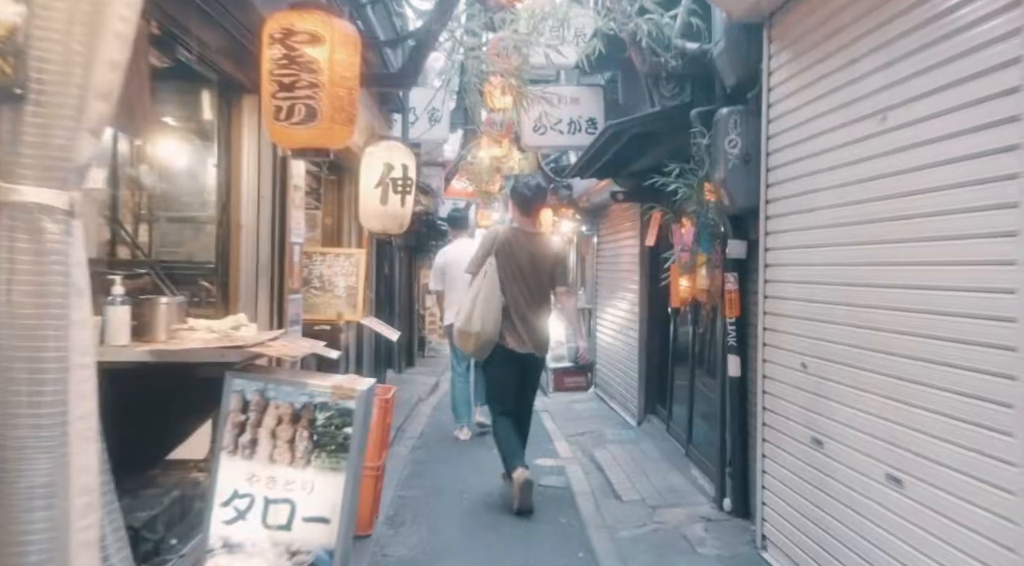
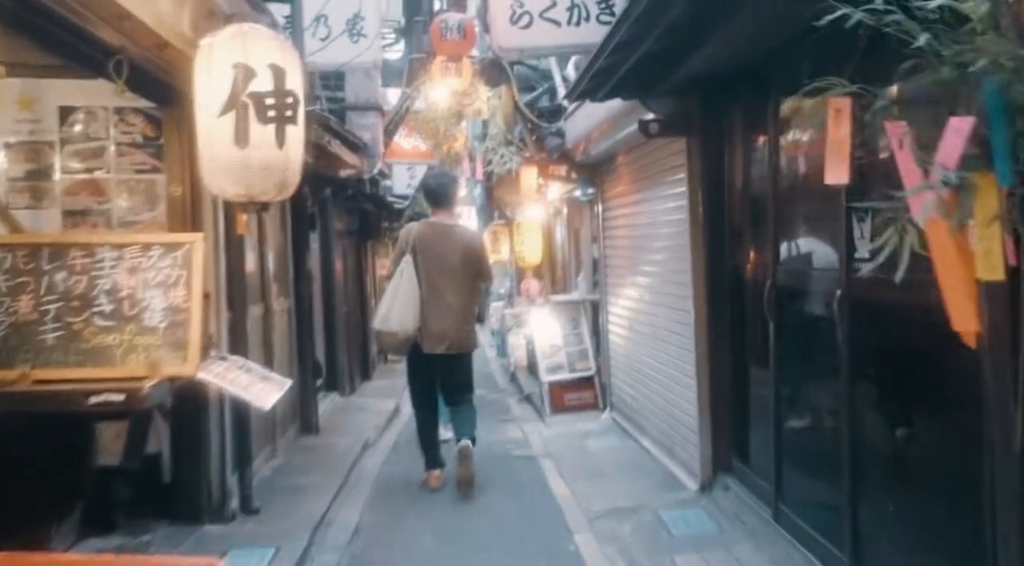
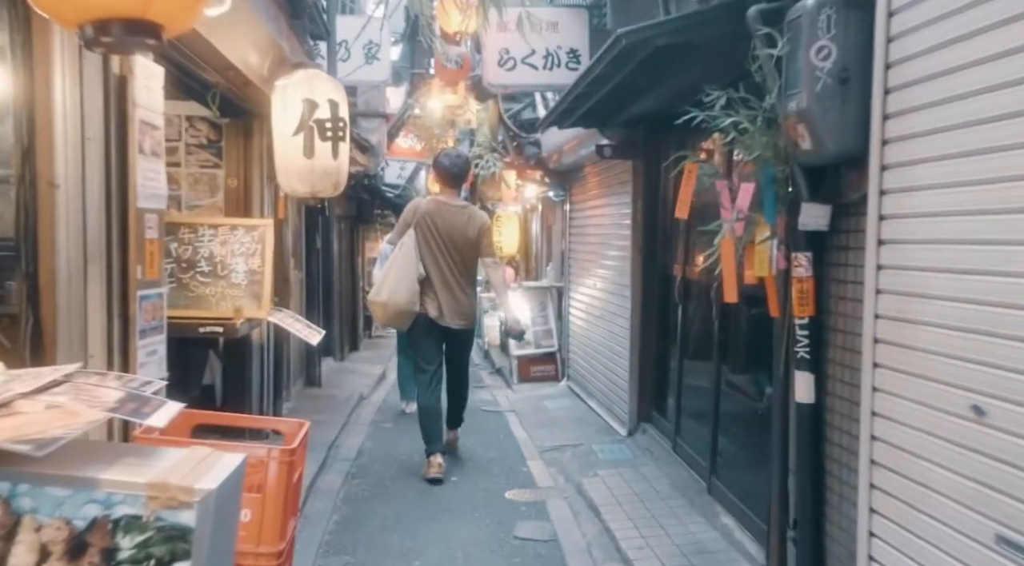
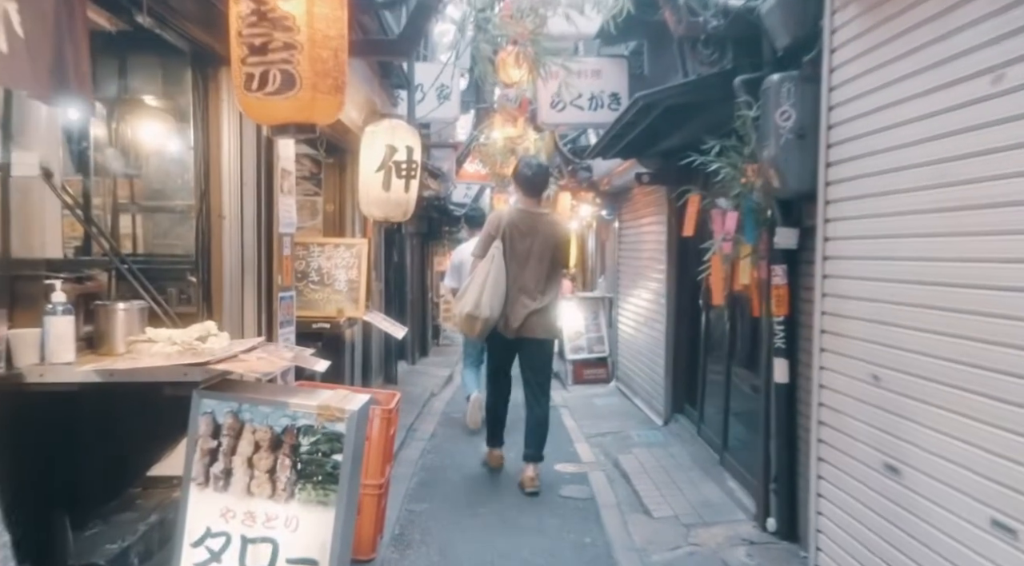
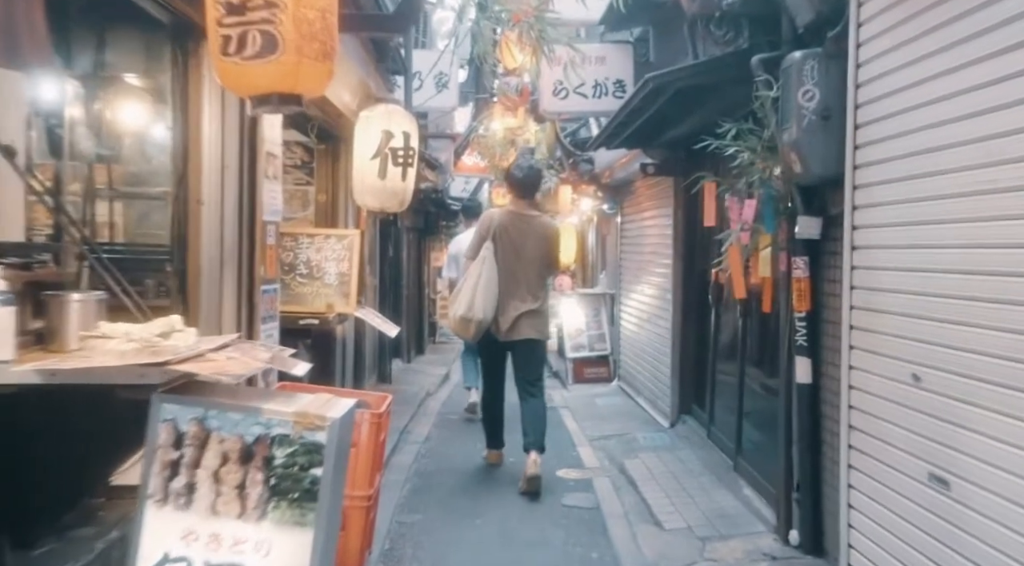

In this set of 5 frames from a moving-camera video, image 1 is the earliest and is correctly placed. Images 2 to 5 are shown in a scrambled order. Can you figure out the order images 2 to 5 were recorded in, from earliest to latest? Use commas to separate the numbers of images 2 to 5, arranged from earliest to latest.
4, 5, 3, 2
